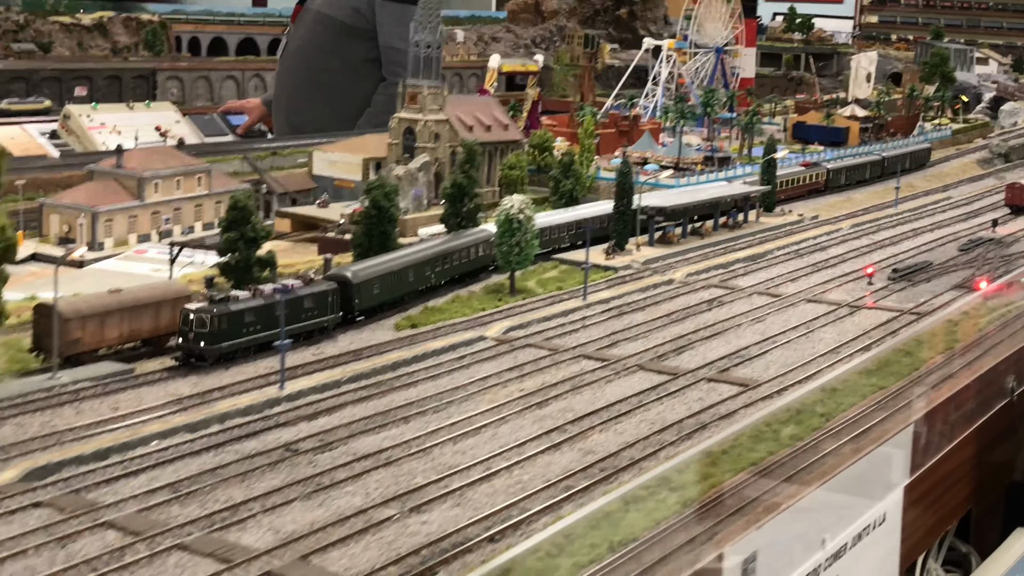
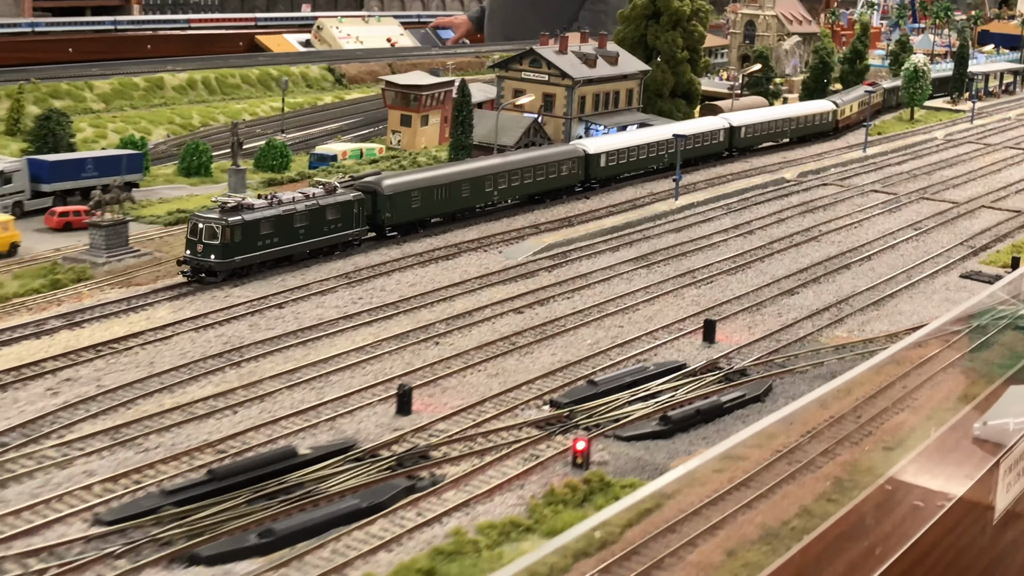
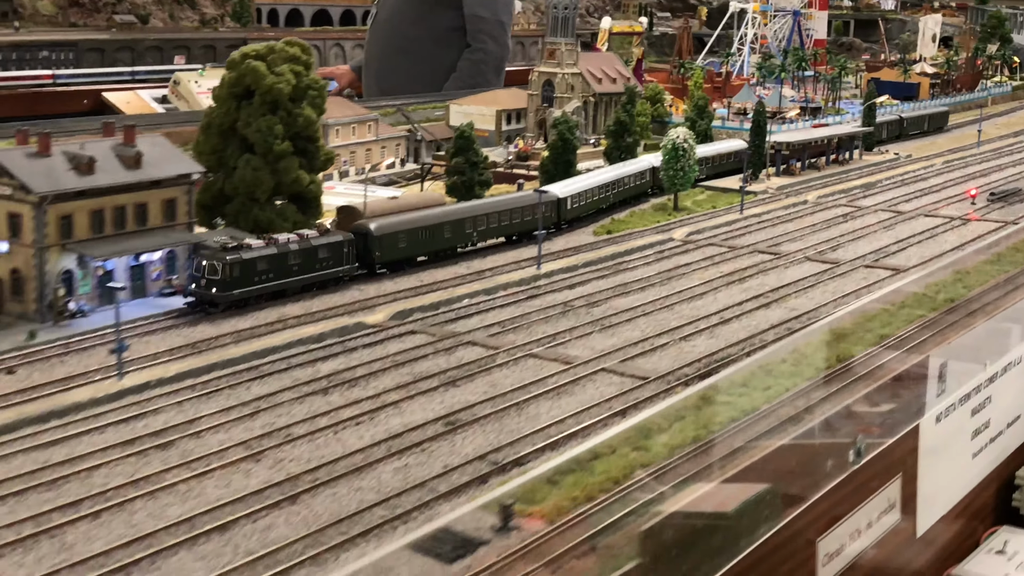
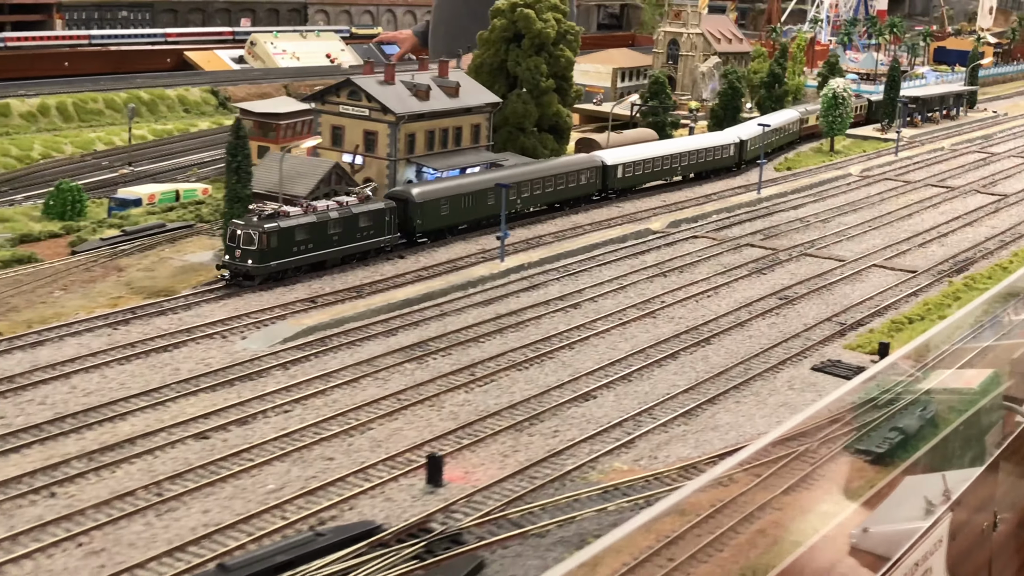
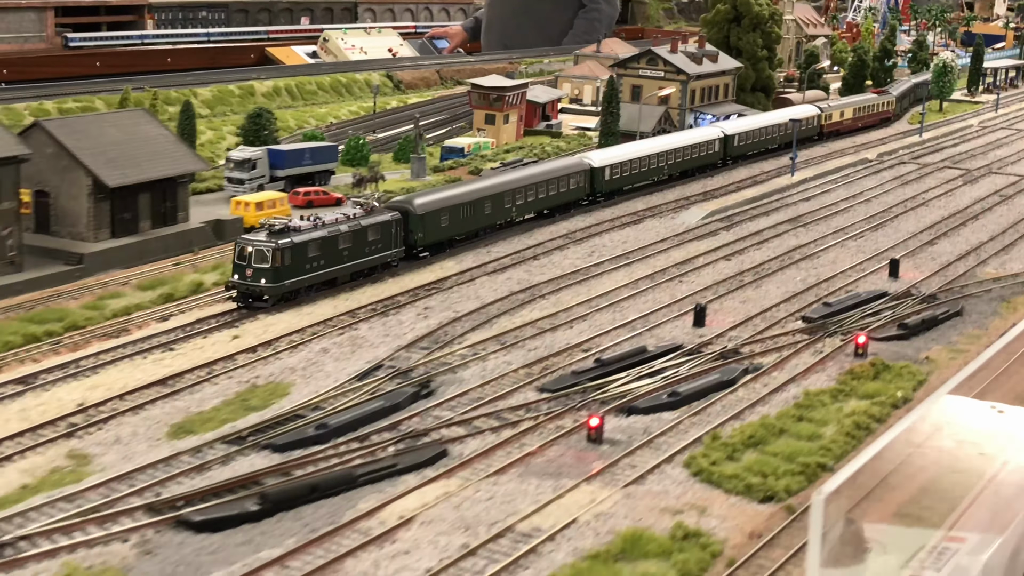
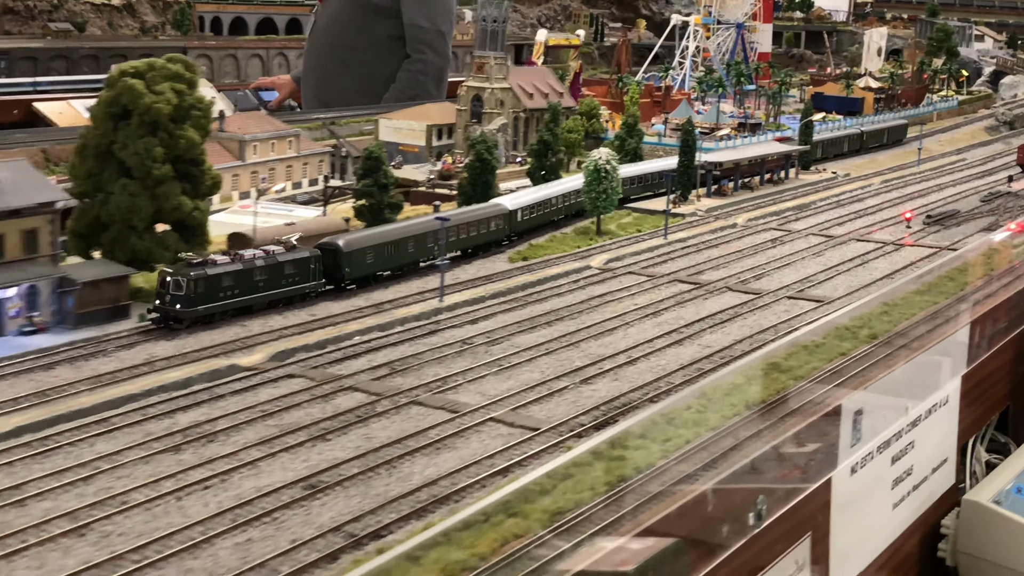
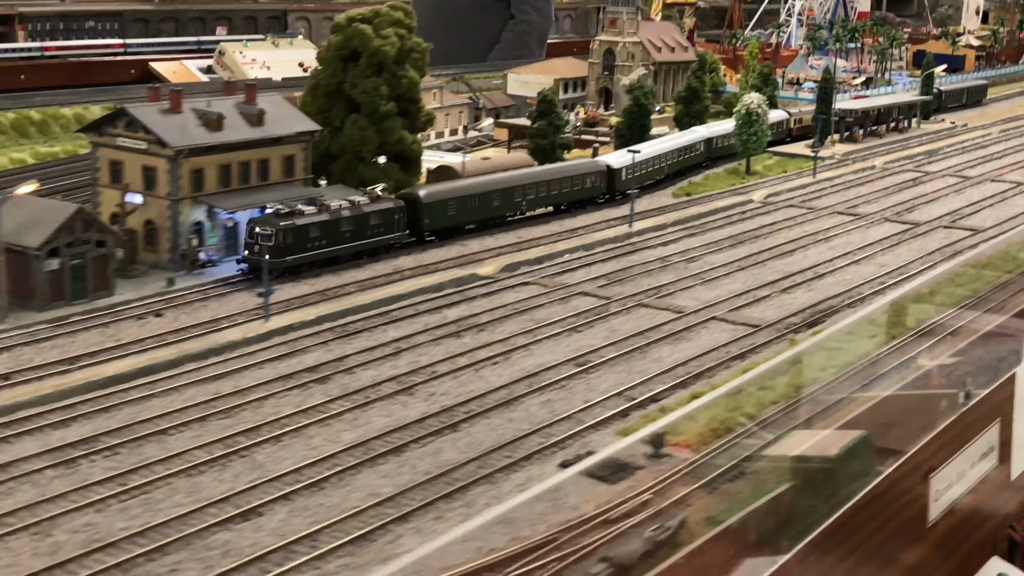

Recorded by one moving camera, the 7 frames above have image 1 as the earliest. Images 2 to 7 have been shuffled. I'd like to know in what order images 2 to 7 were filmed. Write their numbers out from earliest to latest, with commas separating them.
6, 3, 7, 4, 2, 5
